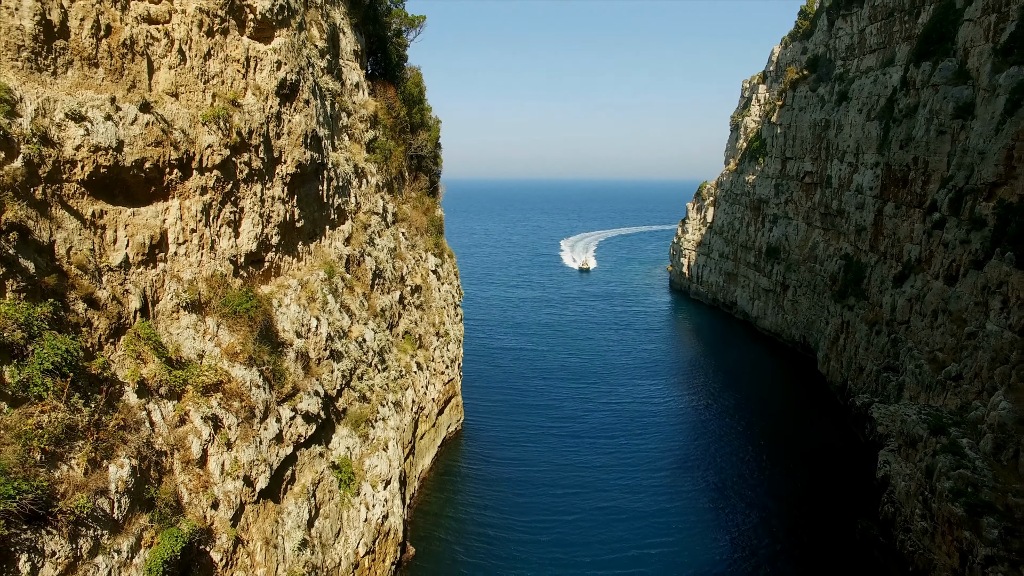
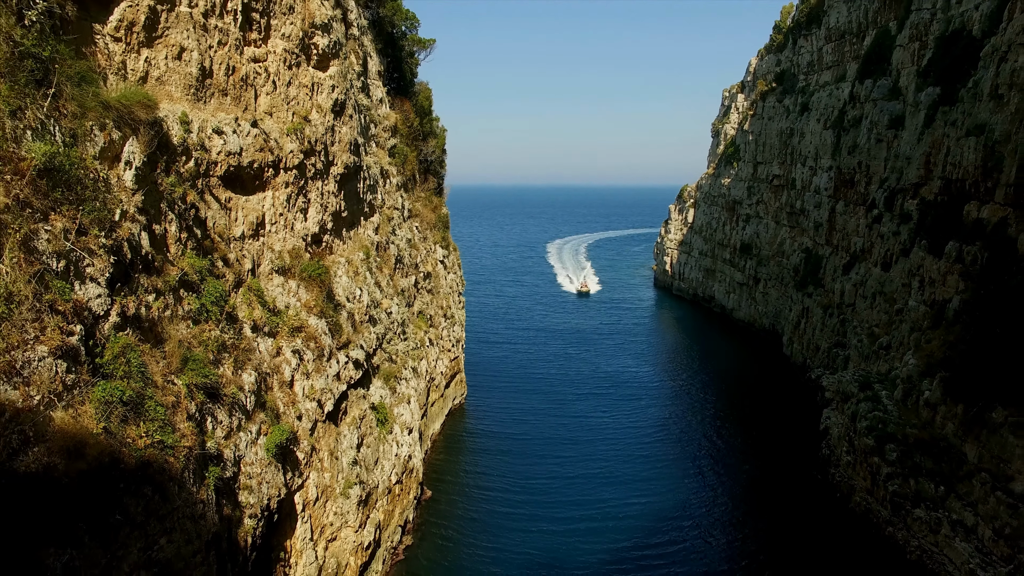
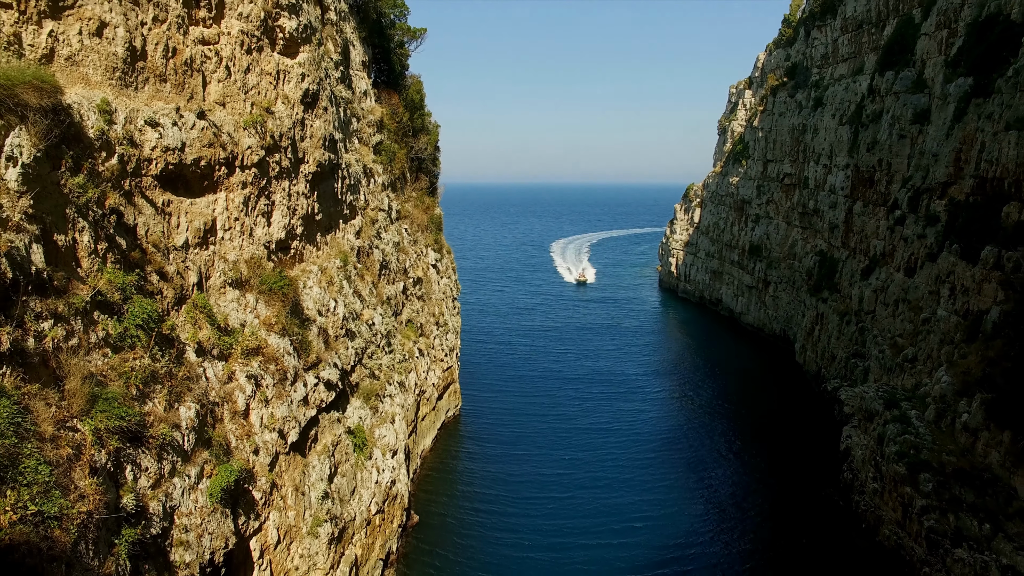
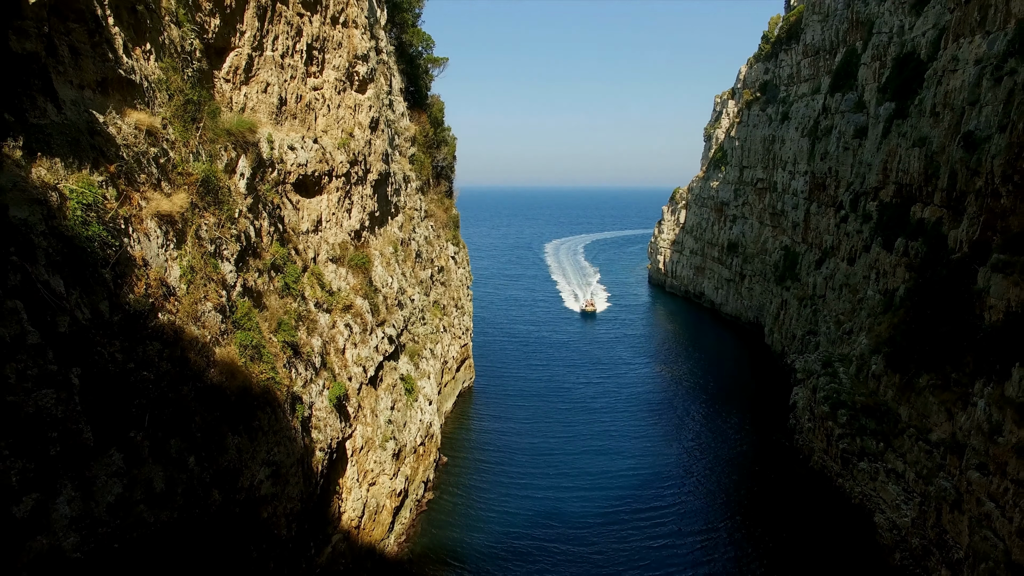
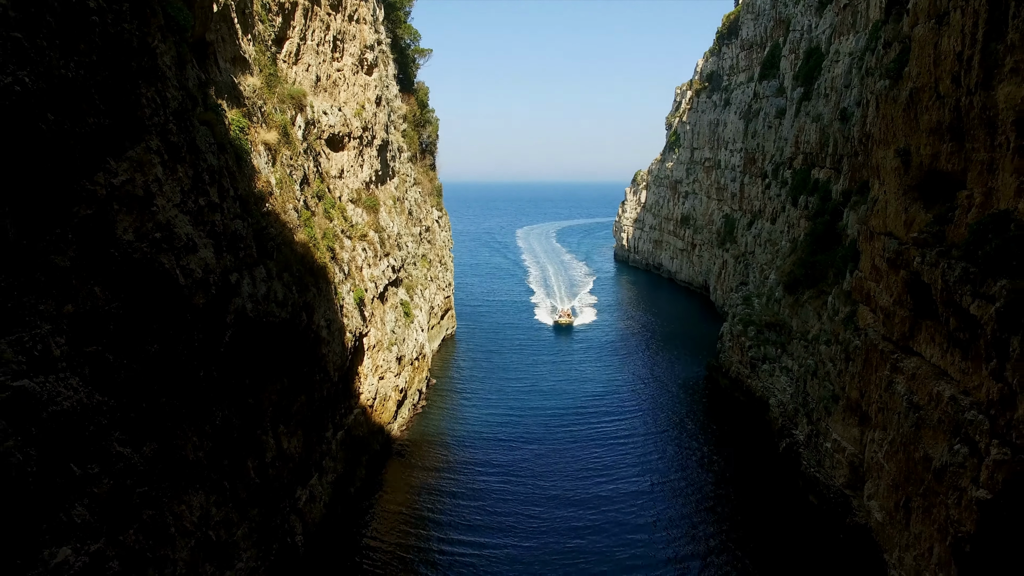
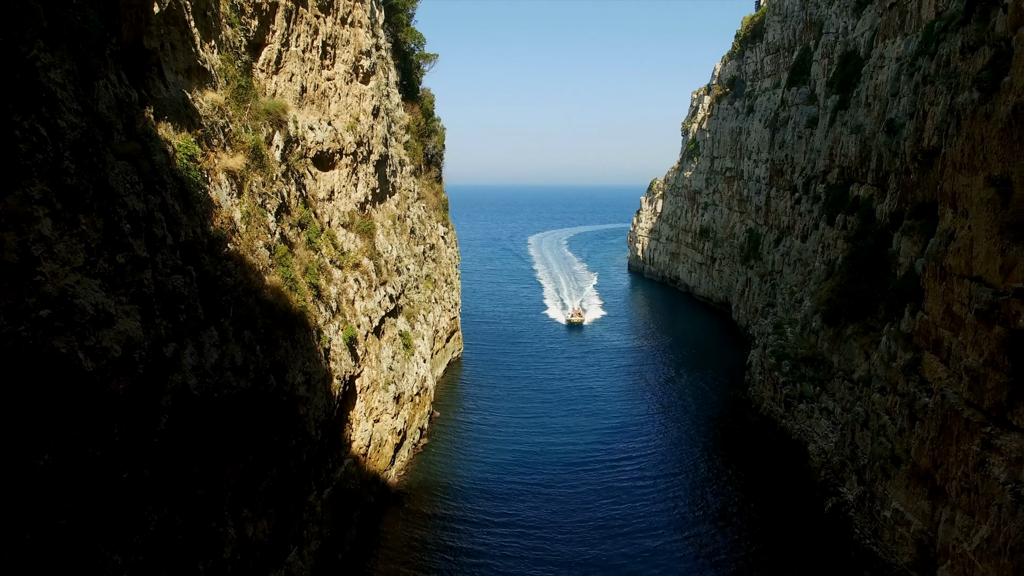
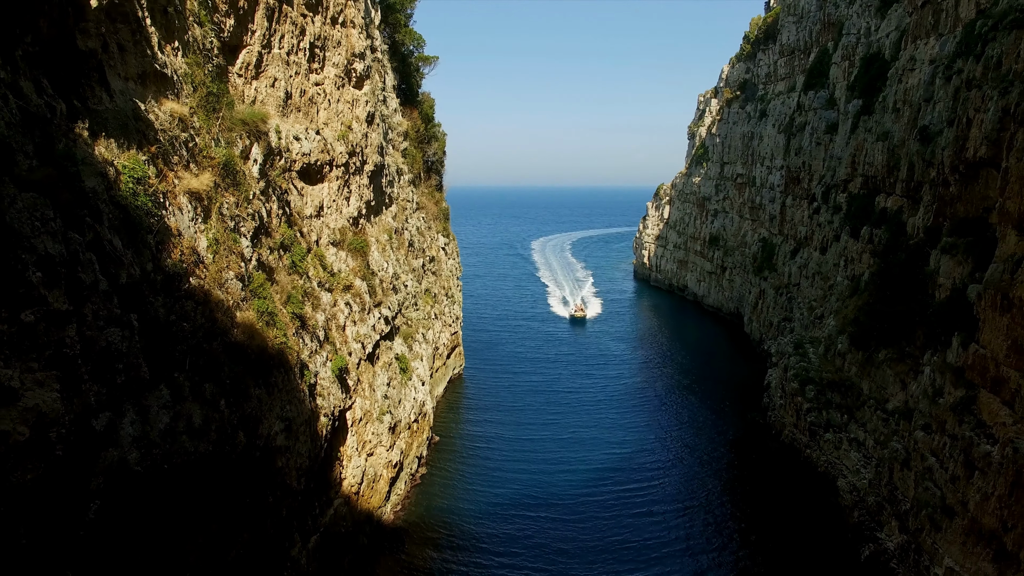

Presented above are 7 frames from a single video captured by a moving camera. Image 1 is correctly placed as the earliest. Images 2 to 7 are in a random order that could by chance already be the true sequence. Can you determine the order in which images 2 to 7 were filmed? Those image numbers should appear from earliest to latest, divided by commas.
3, 2, 4, 7, 6, 5
